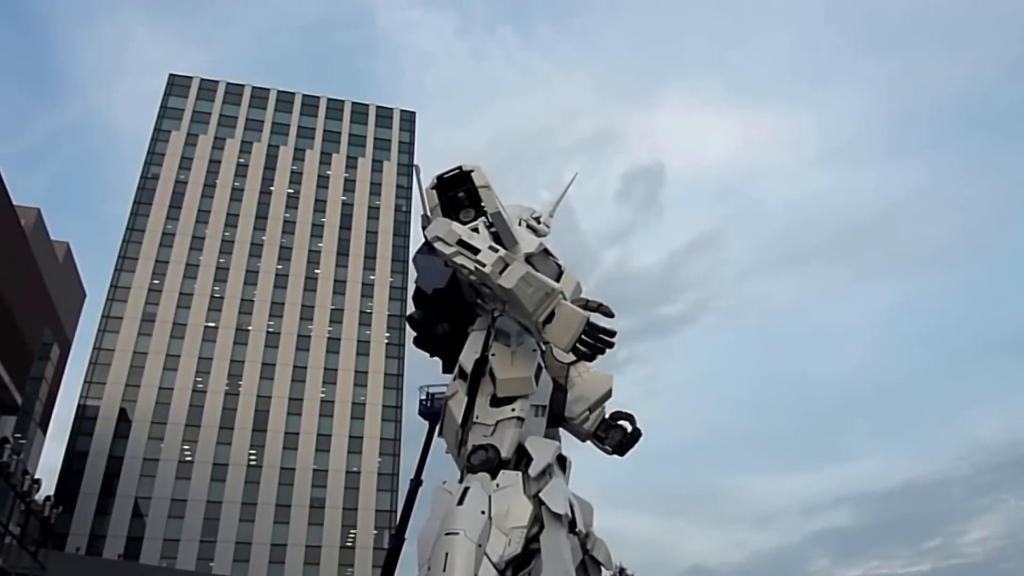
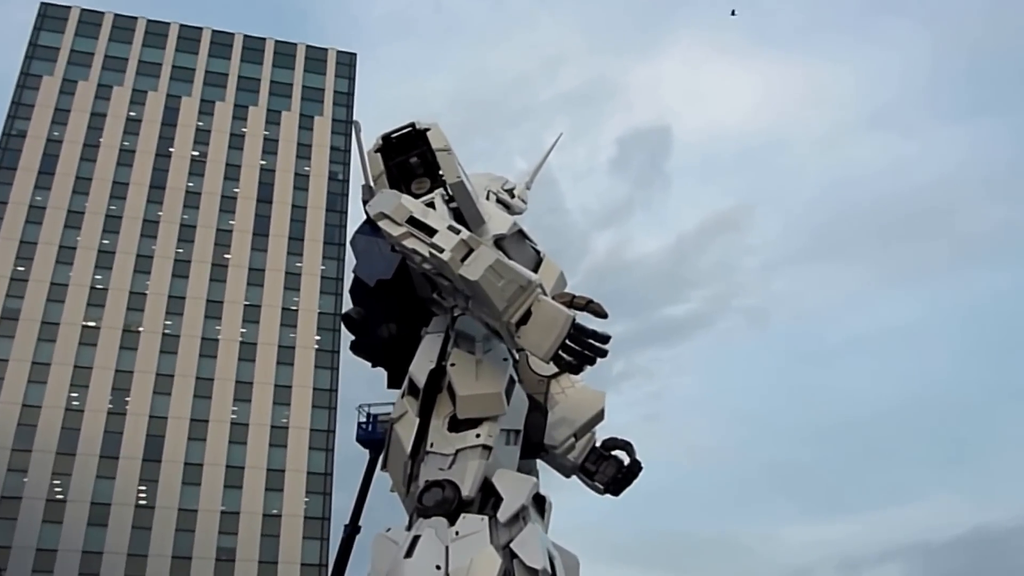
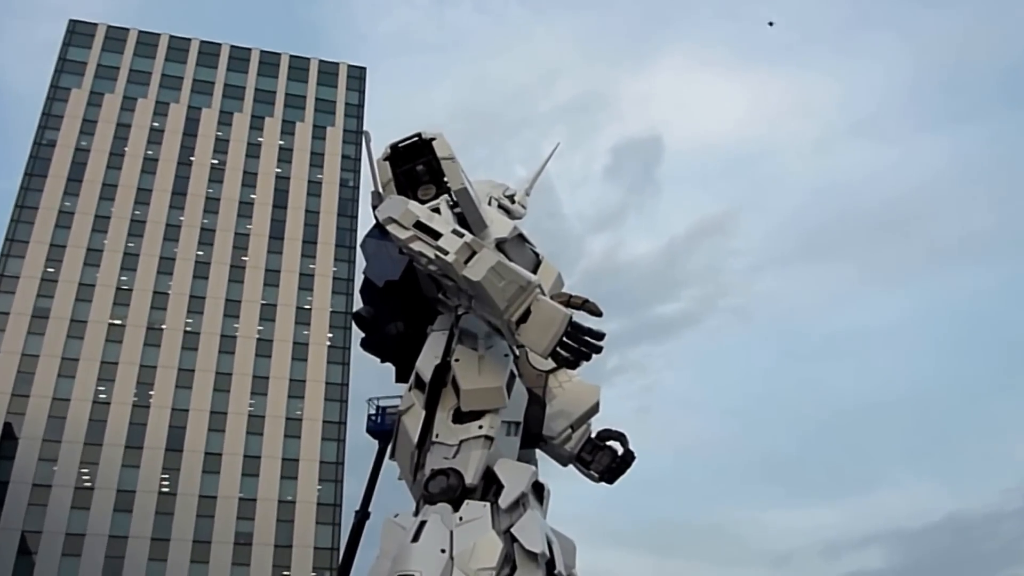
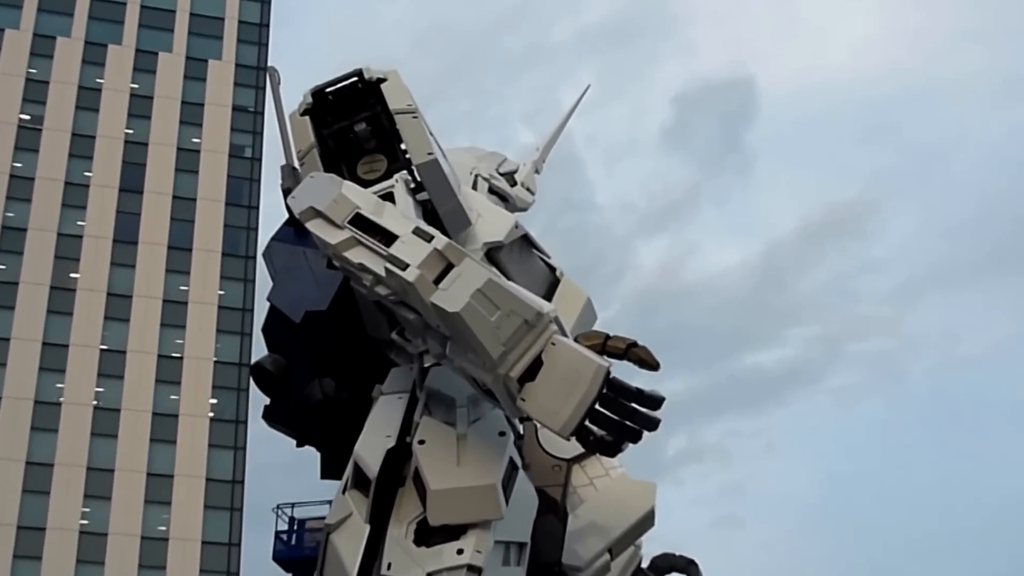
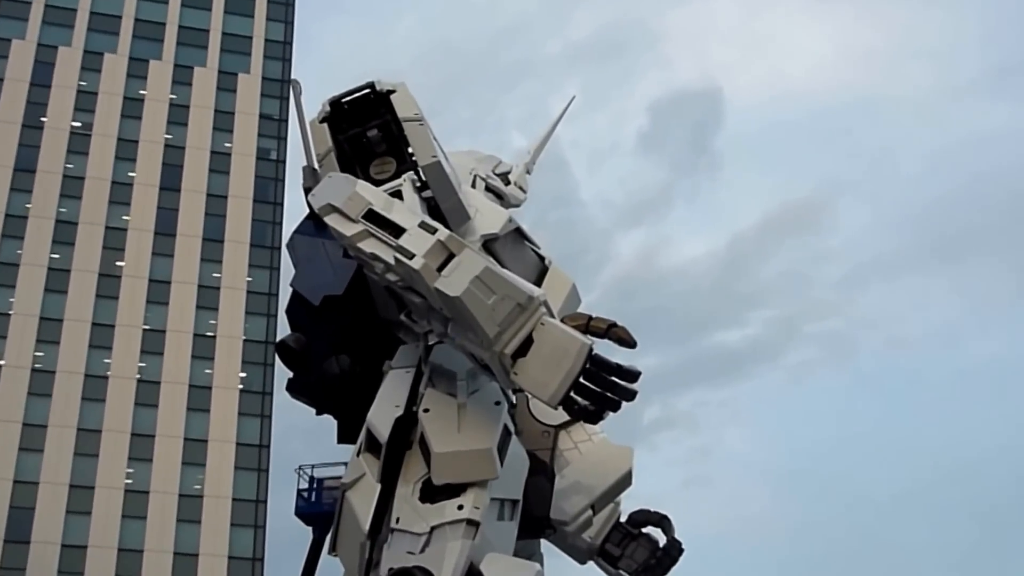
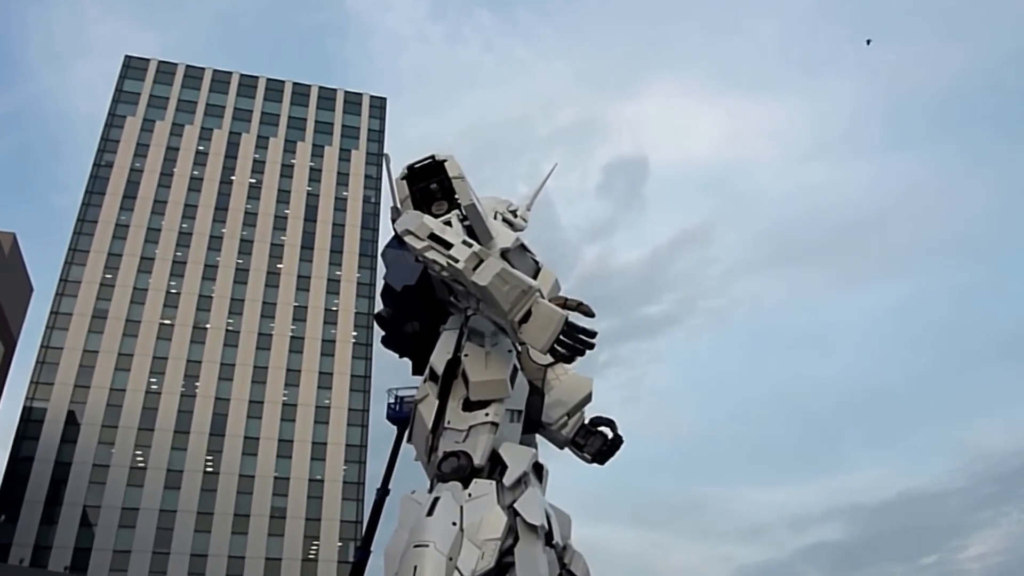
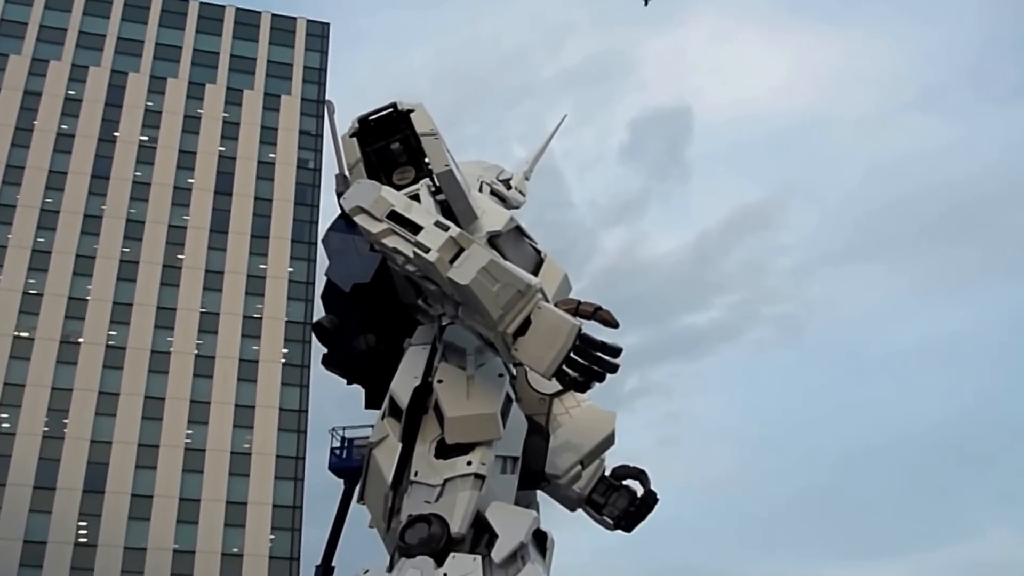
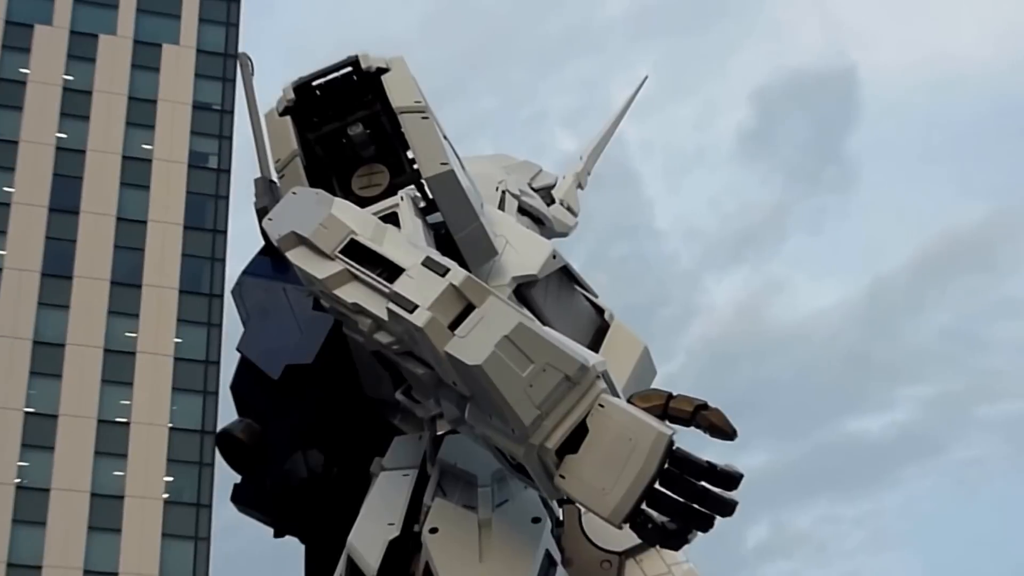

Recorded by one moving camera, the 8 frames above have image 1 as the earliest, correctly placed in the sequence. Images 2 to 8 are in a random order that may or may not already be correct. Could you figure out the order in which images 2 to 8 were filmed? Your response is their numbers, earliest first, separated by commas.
6, 3, 2, 7, 5, 4, 8
